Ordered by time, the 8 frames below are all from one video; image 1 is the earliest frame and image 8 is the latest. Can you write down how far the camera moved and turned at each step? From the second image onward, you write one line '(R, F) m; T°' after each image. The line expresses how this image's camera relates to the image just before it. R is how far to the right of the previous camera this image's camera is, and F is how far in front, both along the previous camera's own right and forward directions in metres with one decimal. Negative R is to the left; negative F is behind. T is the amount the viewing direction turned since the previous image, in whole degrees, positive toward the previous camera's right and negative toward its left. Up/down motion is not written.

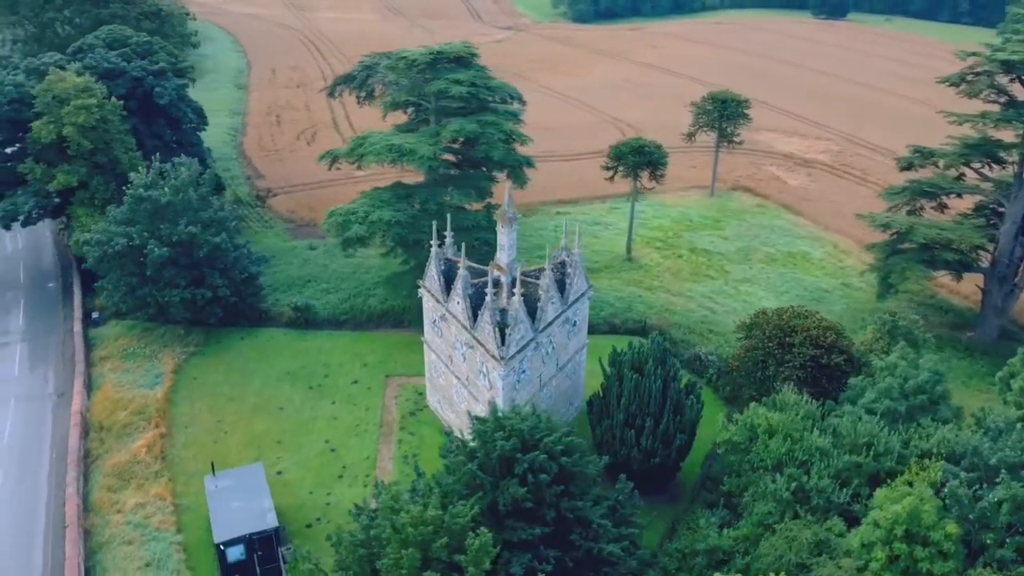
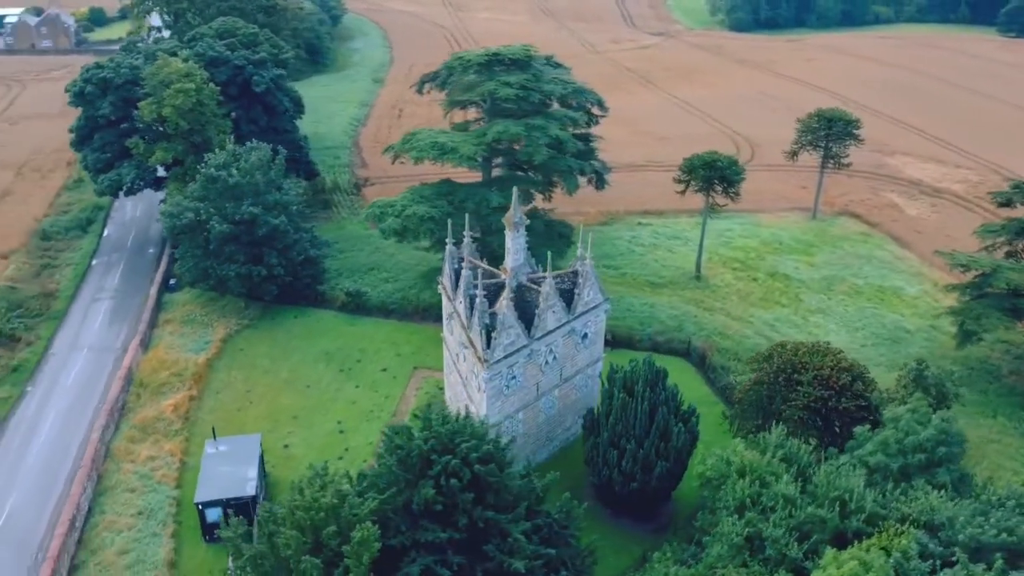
(+6.8, +0.9) m; -11°
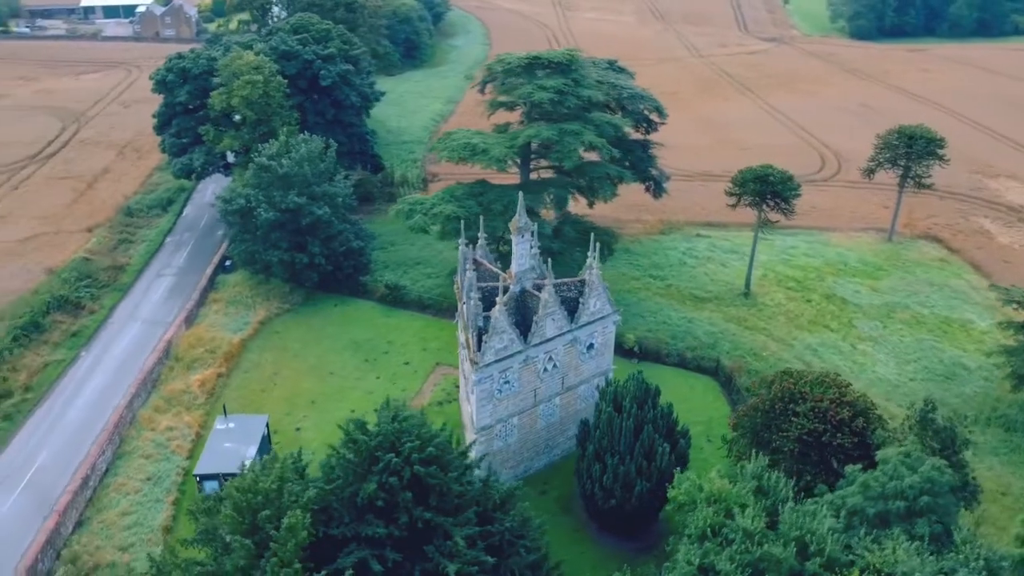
(+4.8, +0.3) m; -8°
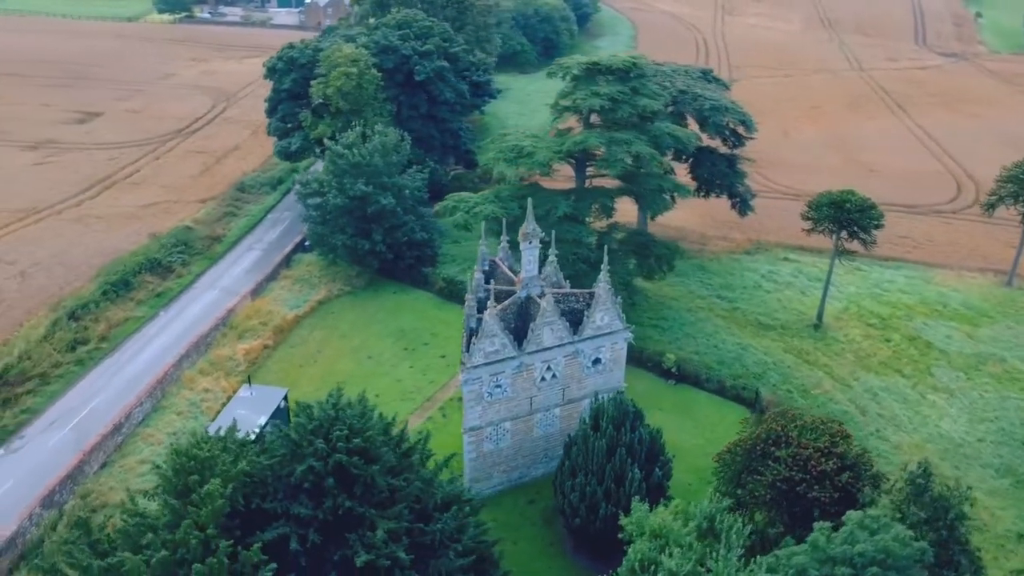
(+6.8, +0.7) m; -11°
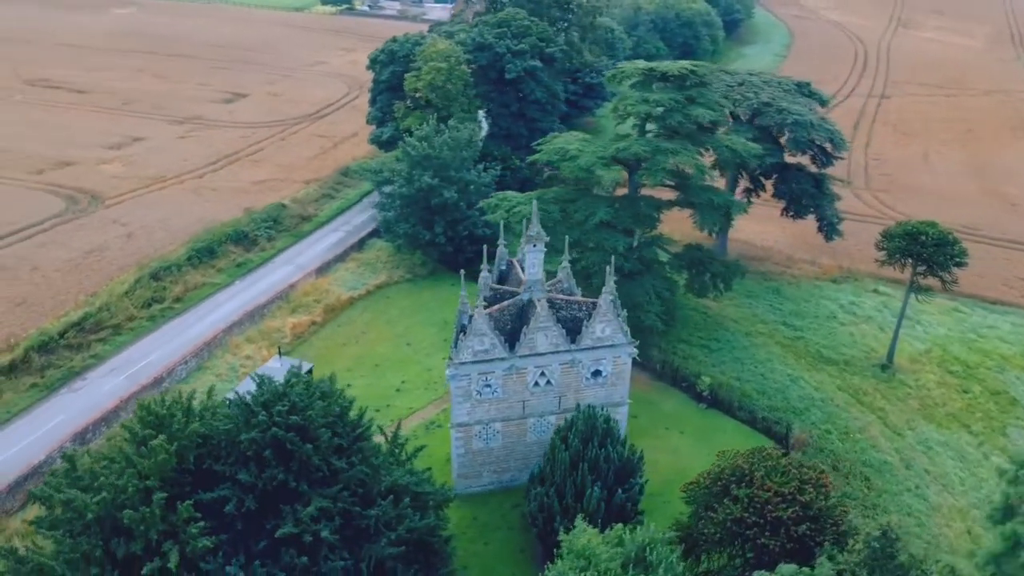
(+6.9, +0.8) m; -11°
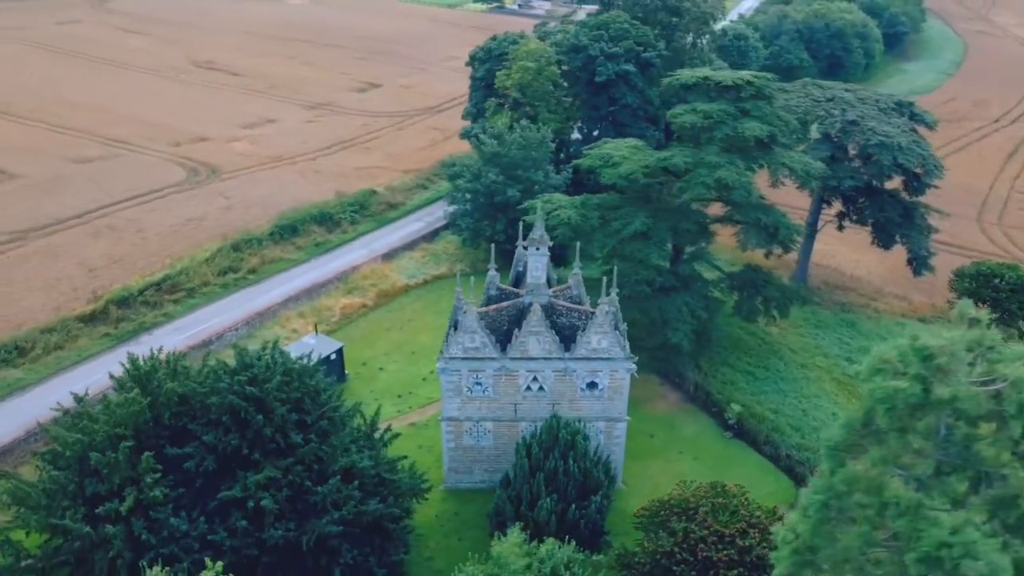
(+6.8, +0.8) m; -11°
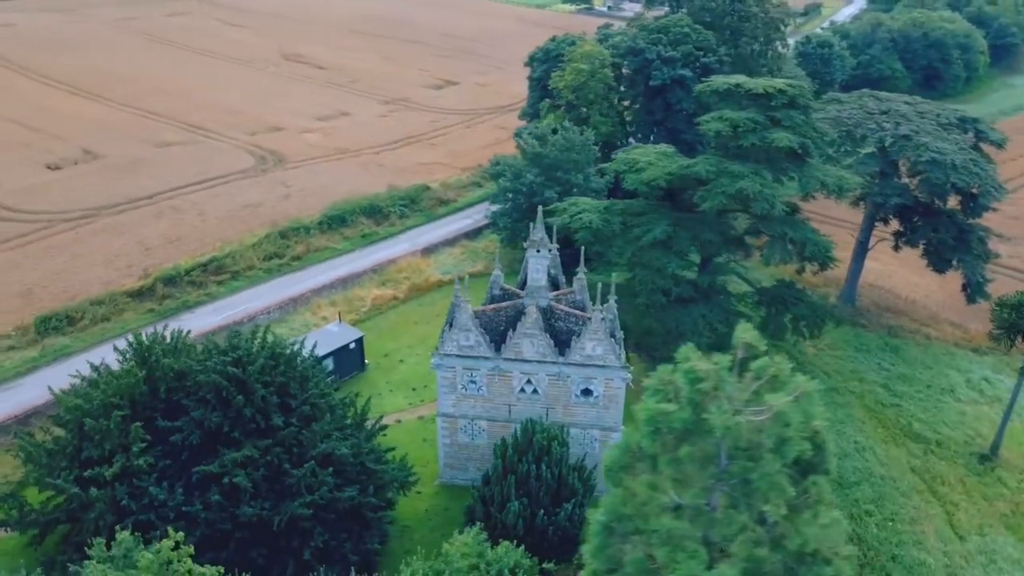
(+4.1, +0.3) m; -7°
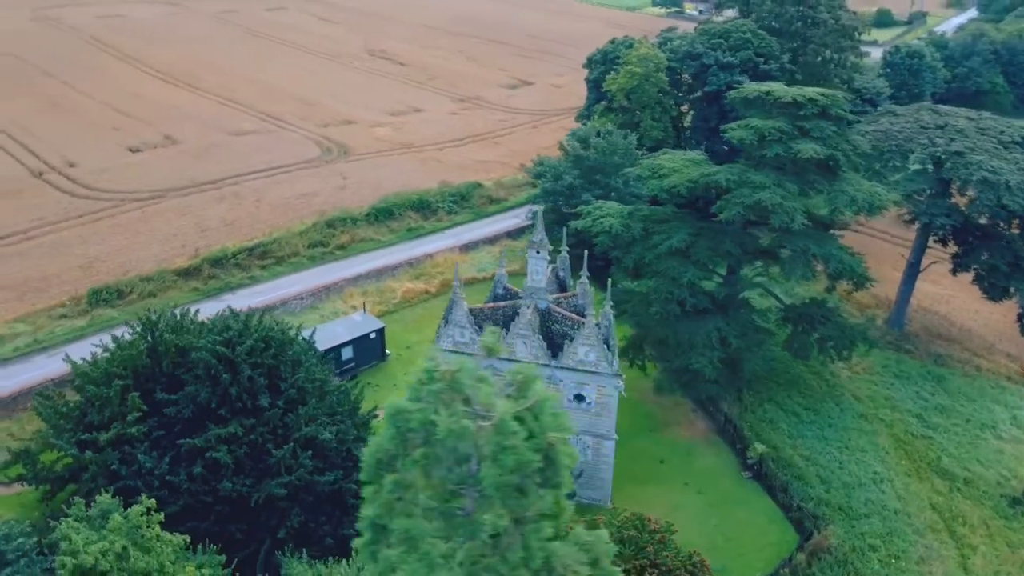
(+4.1, +0.3) m; -7°
